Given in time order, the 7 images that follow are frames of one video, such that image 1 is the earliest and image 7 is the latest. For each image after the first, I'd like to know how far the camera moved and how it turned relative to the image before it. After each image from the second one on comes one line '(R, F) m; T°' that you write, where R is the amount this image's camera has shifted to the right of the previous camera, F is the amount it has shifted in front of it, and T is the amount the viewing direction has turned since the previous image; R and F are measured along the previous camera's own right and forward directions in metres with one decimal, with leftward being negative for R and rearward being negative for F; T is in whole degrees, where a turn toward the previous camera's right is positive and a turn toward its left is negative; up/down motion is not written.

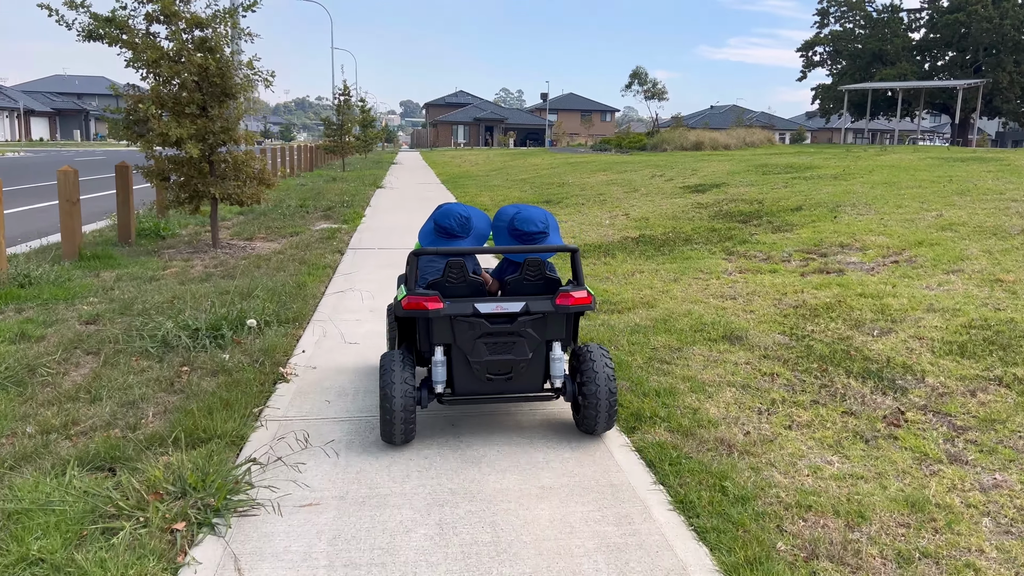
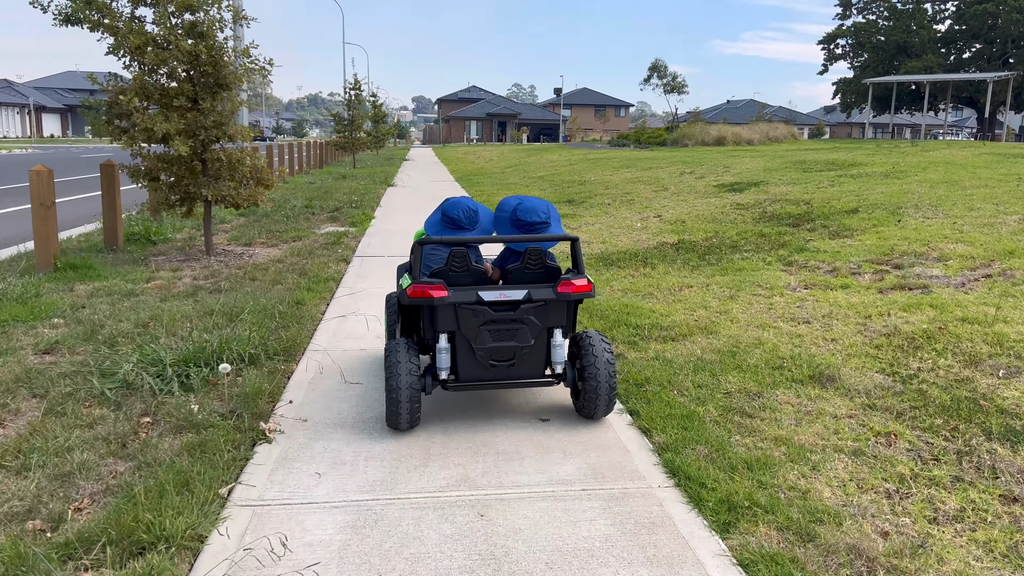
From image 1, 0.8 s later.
(-0.1, +0.9) m; -1°
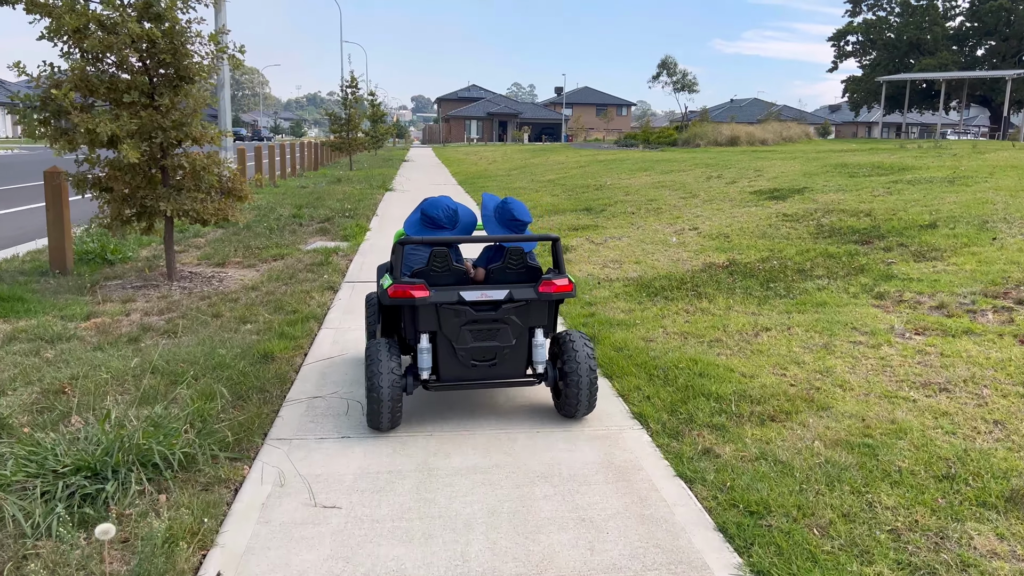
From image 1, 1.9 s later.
(-0.2, +1.2) m; 0°
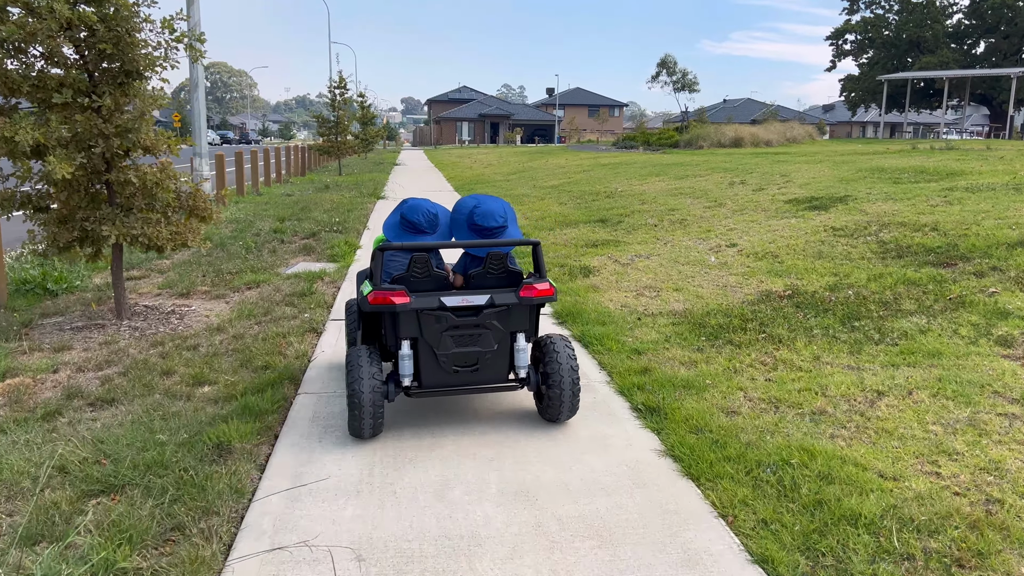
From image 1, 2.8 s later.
(-0.2, +1.1) m; +1°
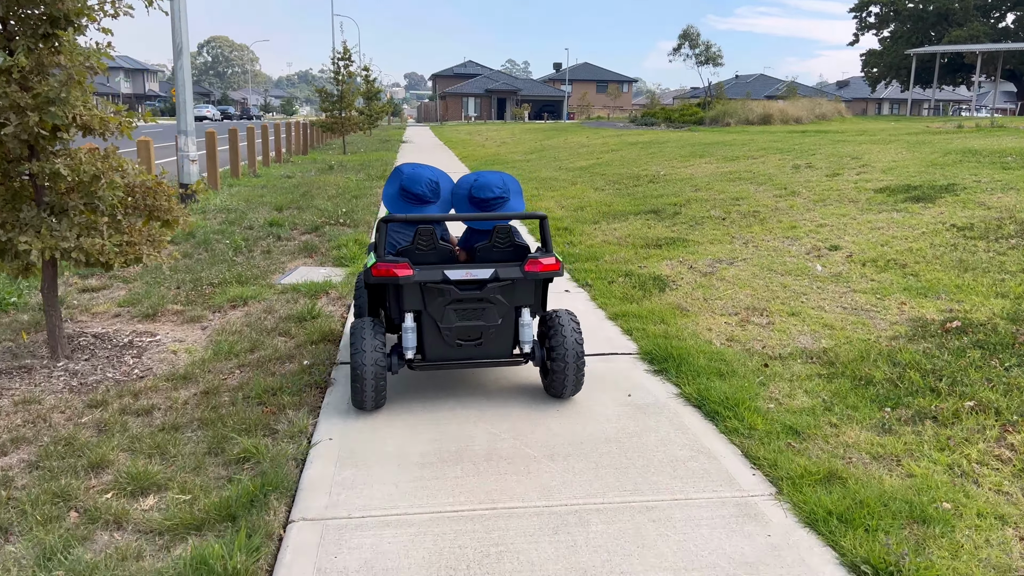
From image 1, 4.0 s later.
(-0.3, +1.4) m; 0°
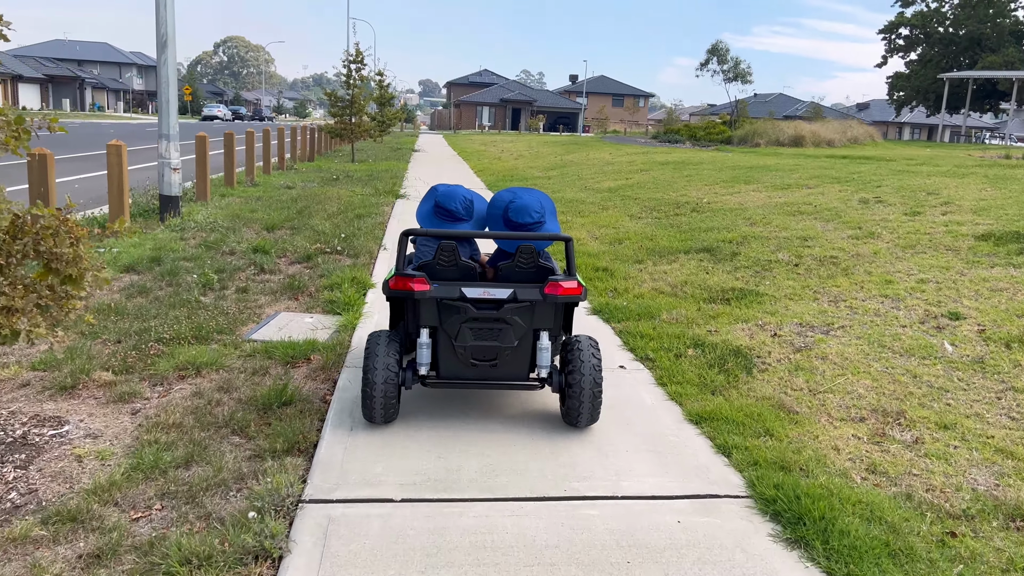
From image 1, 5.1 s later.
(-0.2, +1.2) m; 0°
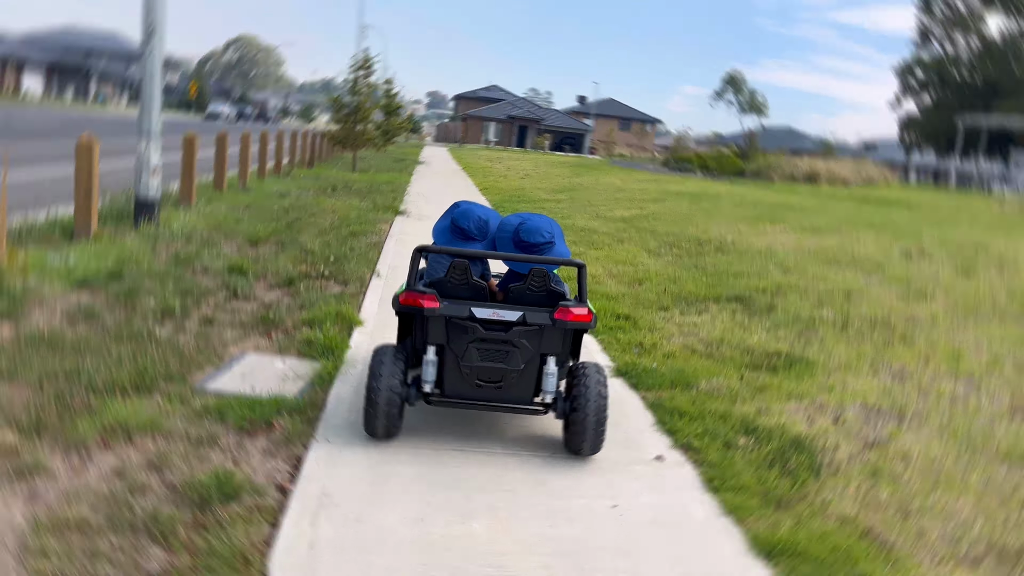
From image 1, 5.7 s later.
(-0.1, +0.8) m; 0°
